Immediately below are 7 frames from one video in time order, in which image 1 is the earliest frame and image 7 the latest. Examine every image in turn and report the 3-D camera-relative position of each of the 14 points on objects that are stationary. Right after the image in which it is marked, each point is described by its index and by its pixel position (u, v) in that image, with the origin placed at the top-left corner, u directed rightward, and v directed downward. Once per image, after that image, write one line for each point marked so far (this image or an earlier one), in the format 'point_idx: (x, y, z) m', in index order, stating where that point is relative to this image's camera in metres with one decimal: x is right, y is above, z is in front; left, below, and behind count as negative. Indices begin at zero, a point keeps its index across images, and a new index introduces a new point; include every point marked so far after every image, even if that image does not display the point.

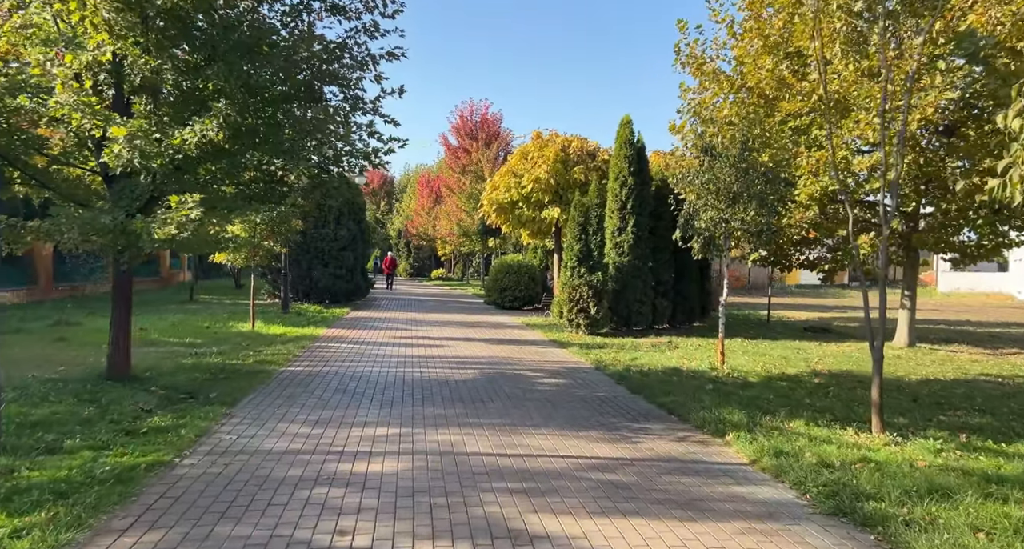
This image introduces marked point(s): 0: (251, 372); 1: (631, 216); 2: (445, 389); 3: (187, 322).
0: (-3.3, -1.2, +10.7) m
1: (+2.9, +1.4, +19.6) m
2: (-0.8, -1.4, +10.1) m
3: (-6.7, -1.0, +17.2) m
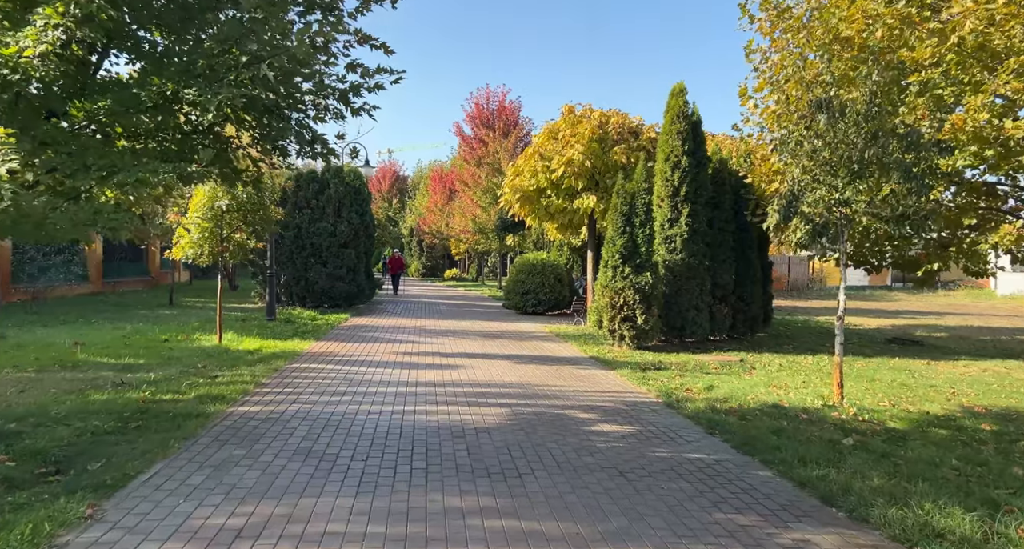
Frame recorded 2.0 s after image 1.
0: (-2.9, -1.3, +7.4) m
1: (+3.5, +1.4, +16.2) m
2: (-0.4, -1.4, +6.8) m
3: (-6.2, -1.0, +14.0) m
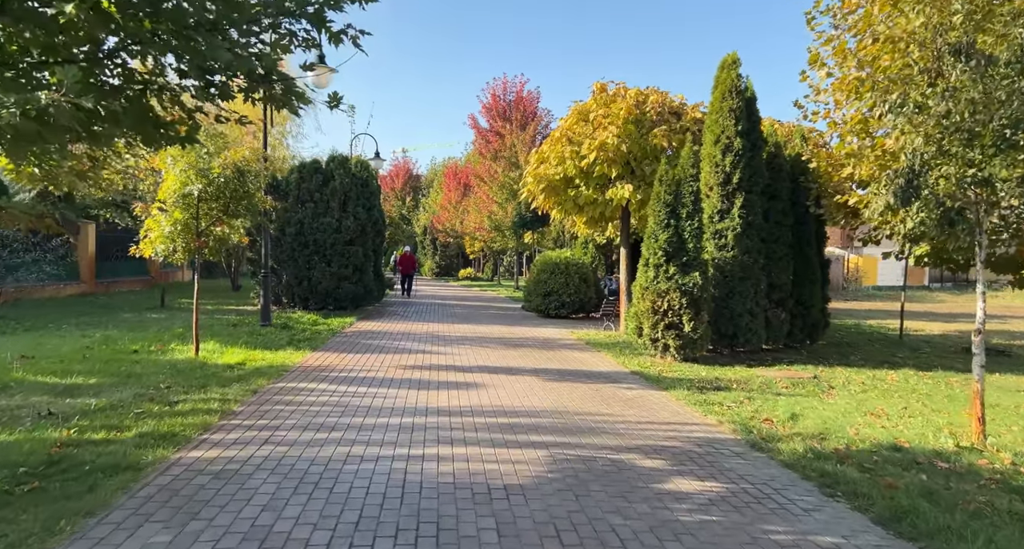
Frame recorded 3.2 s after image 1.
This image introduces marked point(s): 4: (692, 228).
0: (-2.6, -1.3, +5.4) m
1: (+3.9, +1.4, +14.1) m
2: (-0.1, -1.4, +4.8) m
3: (-5.8, -1.0, +12.0) m
4: (+3.0, +0.8, +13.6) m
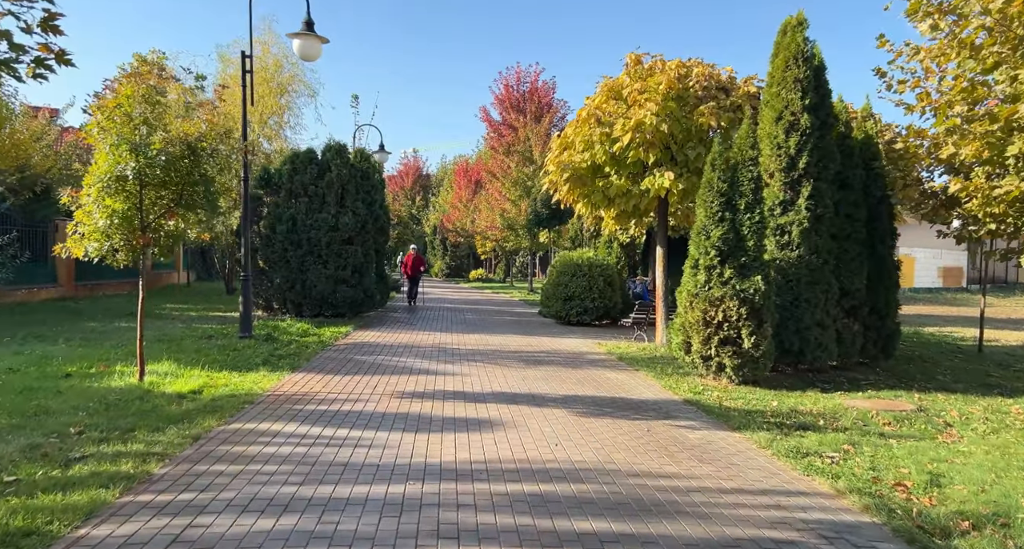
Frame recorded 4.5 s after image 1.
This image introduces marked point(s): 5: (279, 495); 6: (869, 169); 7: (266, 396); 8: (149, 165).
0: (-2.5, -1.3, +3.2) m
1: (+4.2, +1.3, +11.8) m
2: (0.0, -1.5, +2.5) m
3: (-5.5, -1.1, +9.8) m
4: (+3.3, +0.7, +11.3) m
5: (-1.5, -1.4, +5.2) m
6: (+5.5, +1.6, +12.8) m
7: (-2.6, -1.3, +8.7) m
8: (-3.6, +1.1, +8.4) m
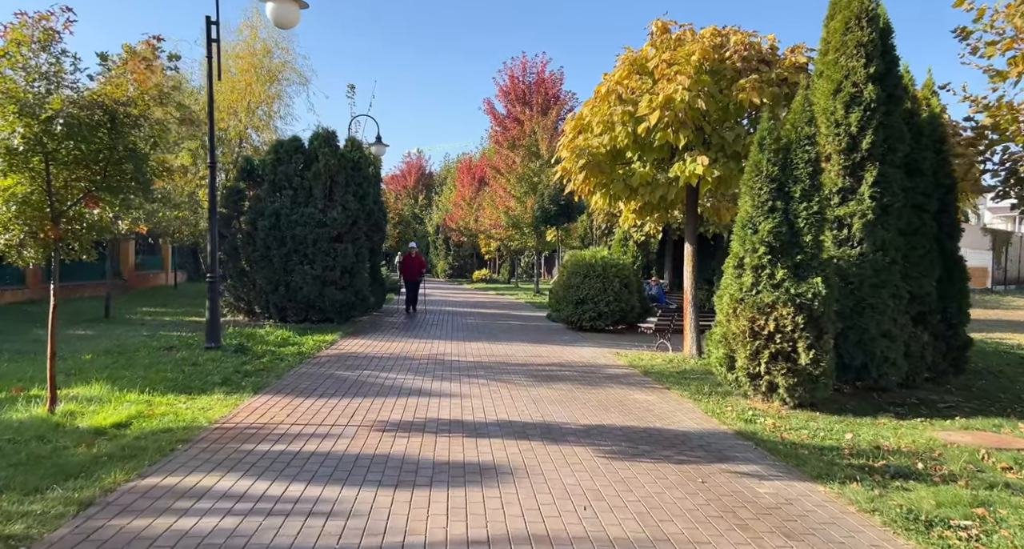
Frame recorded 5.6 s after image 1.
0: (-2.4, -1.3, +1.3) m
1: (+4.3, +1.3, +9.9) m
2: (+0.1, -1.5, +0.6) m
3: (-5.5, -1.1, +8.0) m
4: (+3.4, +0.7, +9.4) m
5: (-1.4, -1.4, +3.3) m
6: (+5.6, +1.6, +11.0) m
7: (-2.5, -1.3, +6.8) m
8: (-3.5, +1.1, +6.6) m
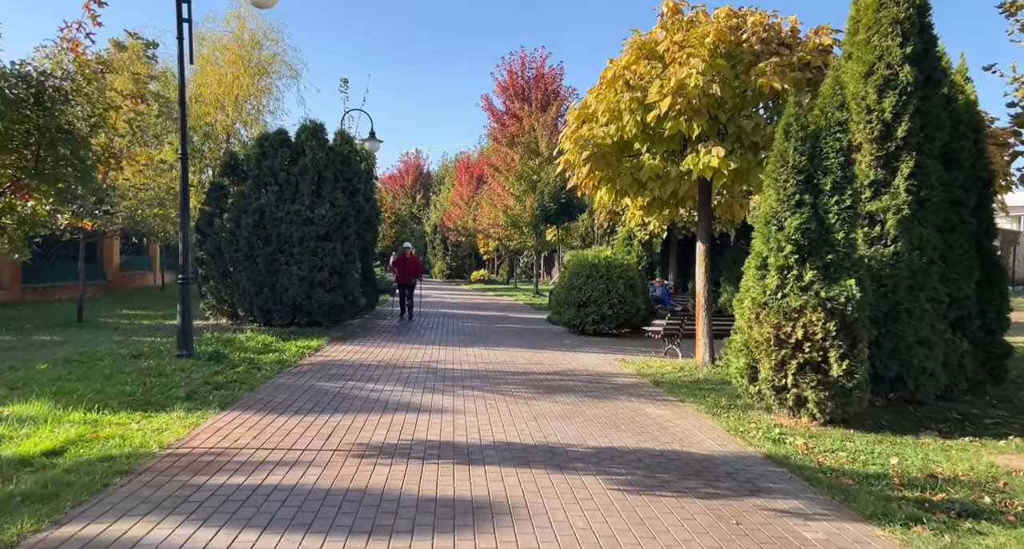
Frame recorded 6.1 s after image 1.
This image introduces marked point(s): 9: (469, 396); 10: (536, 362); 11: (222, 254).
0: (-2.4, -1.3, +0.4) m
1: (+4.3, +1.3, +9.0) m
2: (+0.1, -1.5, -0.3) m
3: (-5.5, -1.1, +7.0) m
4: (+3.3, +0.7, +8.5) m
5: (-1.4, -1.4, +2.4) m
6: (+5.6, +1.6, +10.0) m
7: (-2.5, -1.3, +5.9) m
8: (-3.6, +1.1, +5.6) m
9: (-0.5, -1.3, +9.1) m
10: (+0.4, -1.3, +12.3) m
11: (-5.7, +0.4, +16.2) m
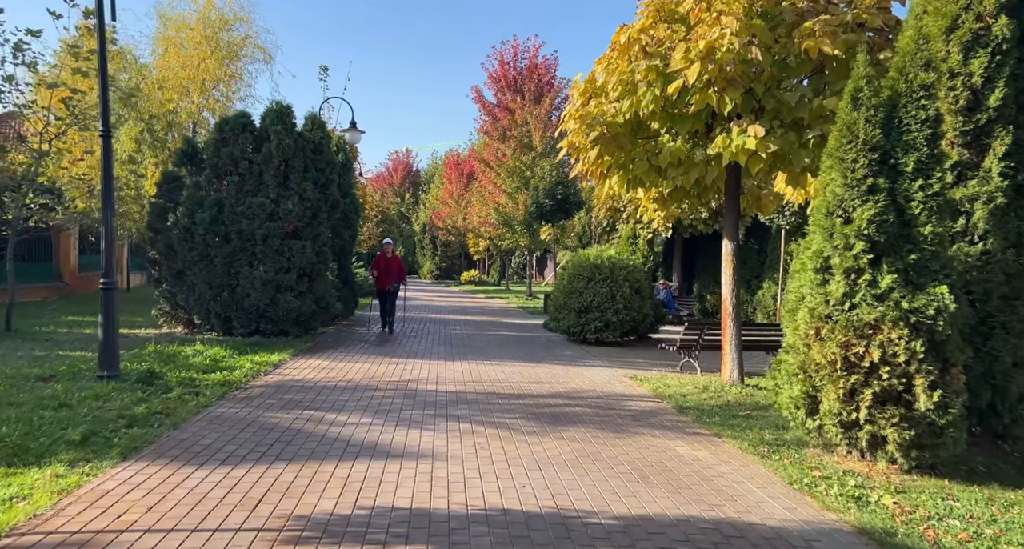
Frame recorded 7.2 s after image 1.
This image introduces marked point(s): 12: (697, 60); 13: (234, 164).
0: (-2.3, -1.4, -1.5) m
1: (+4.2, +1.2, +7.1) m
2: (+0.2, -1.5, -2.2) m
3: (-5.5, -1.1, +5.1) m
4: (+3.3, +0.6, +6.6) m
5: (-1.4, -1.4, +0.5) m
6: (+5.6, +1.6, +8.2) m
7: (-2.5, -1.3, +4.0) m
8: (-3.6, +1.0, +3.7) m
9: (-0.5, -1.4, +7.3) m
10: (+0.3, -1.3, +10.4) m
11: (-5.8, +0.4, +14.3) m
12: (+1.9, +2.2, +8.6) m
13: (-4.7, +1.9, +14.1) m
